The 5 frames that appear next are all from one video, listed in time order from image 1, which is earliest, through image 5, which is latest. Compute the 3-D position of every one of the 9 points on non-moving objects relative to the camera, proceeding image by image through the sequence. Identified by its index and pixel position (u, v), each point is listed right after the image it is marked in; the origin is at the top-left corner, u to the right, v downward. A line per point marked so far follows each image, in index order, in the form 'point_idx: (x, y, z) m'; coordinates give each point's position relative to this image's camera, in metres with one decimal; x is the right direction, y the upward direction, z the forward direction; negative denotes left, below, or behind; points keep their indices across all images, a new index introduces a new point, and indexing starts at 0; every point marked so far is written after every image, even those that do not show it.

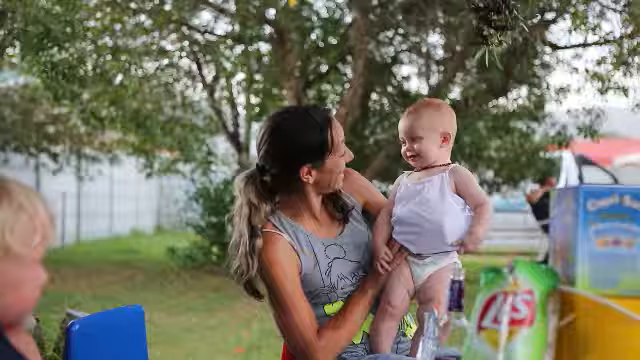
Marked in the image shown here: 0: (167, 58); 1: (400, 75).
0: (-1.4, +1.1, +8.5) m
1: (+0.8, +1.0, +9.3) m
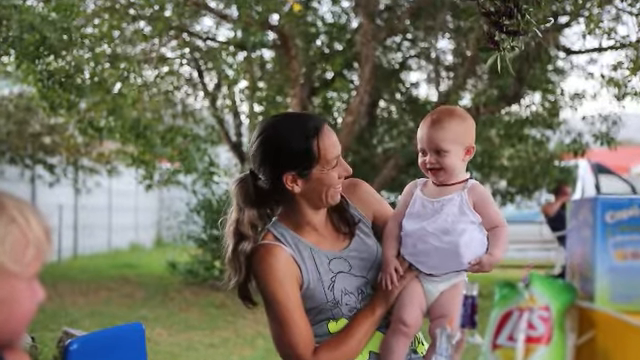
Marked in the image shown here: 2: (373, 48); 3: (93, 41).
0: (-1.3, +1.0, +8.3) m
1: (+0.8, +0.9, +9.0) m
2: (+0.4, +1.1, +8.0) m
3: (-1.7, +1.1, +7.4) m
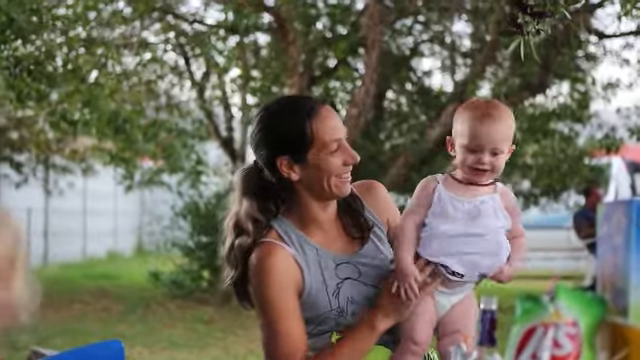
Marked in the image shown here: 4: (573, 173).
0: (-1.3, +1.0, +7.5) m
1: (+0.8, +0.9, +8.2) m
2: (+0.4, +1.1, +7.2) m
3: (-1.7, +1.1, +6.6) m
4: (+2.3, +0.1, +8.7) m
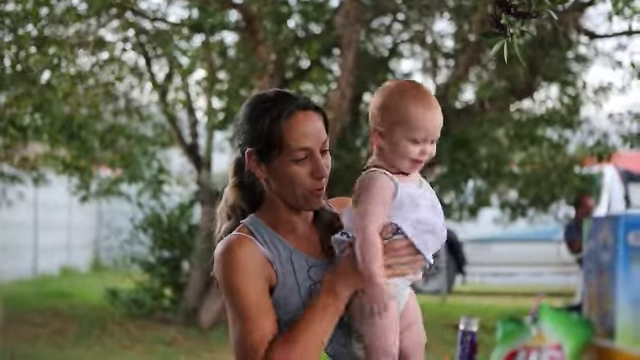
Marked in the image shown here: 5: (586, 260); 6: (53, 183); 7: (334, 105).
0: (-1.5, +0.9, +7.0) m
1: (+0.6, +0.8, +7.7) m
2: (+0.3, +1.0, +6.7) m
3: (-1.9, +1.0, +6.1) m
4: (+2.1, 0.0, +8.3) m
5: (+1.7, -0.5, +6.3) m
6: (-3.0, 0.0, +10.7) m
7: (+0.1, +0.6, +7.2) m
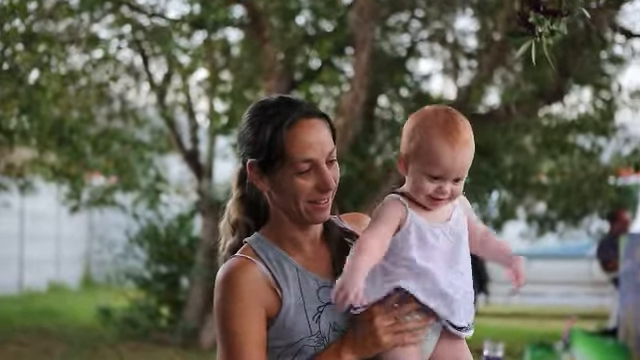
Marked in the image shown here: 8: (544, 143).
0: (-1.4, +0.9, +6.5) m
1: (+0.7, +0.8, +7.2) m
2: (+0.3, +1.0, +6.2) m
3: (-1.8, +1.0, +5.6) m
4: (+2.1, -0.1, +7.8) m
5: (+1.8, -0.6, +5.7) m
6: (-2.9, -0.1, +10.2) m
7: (+0.2, +0.5, +6.7) m
8: (+1.7, +0.3, +7.3) m
